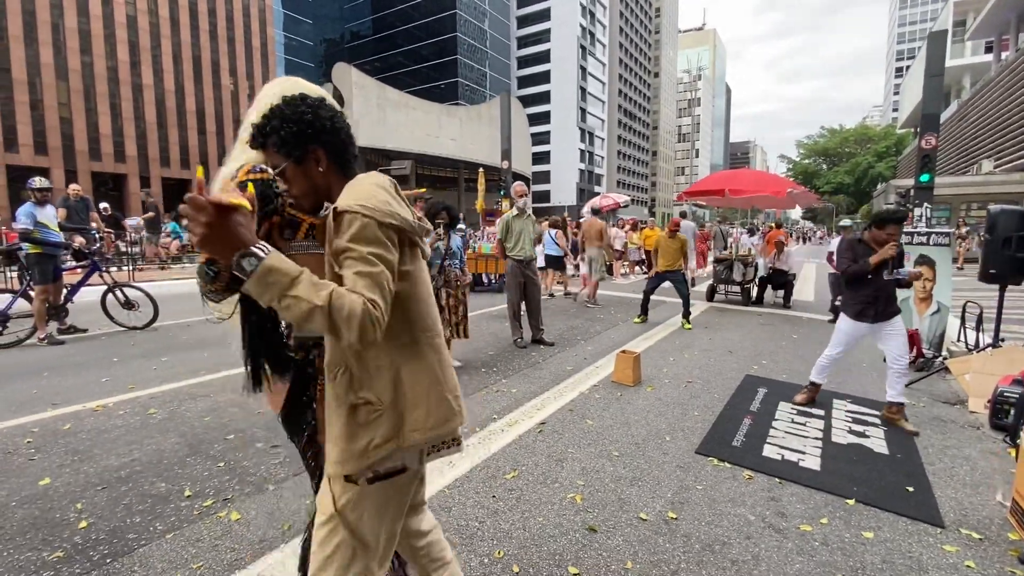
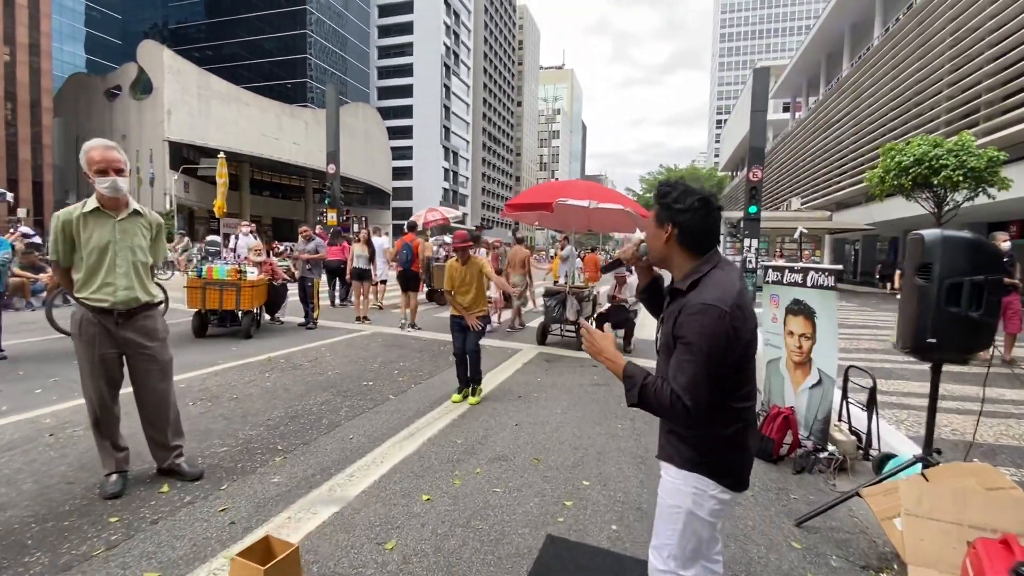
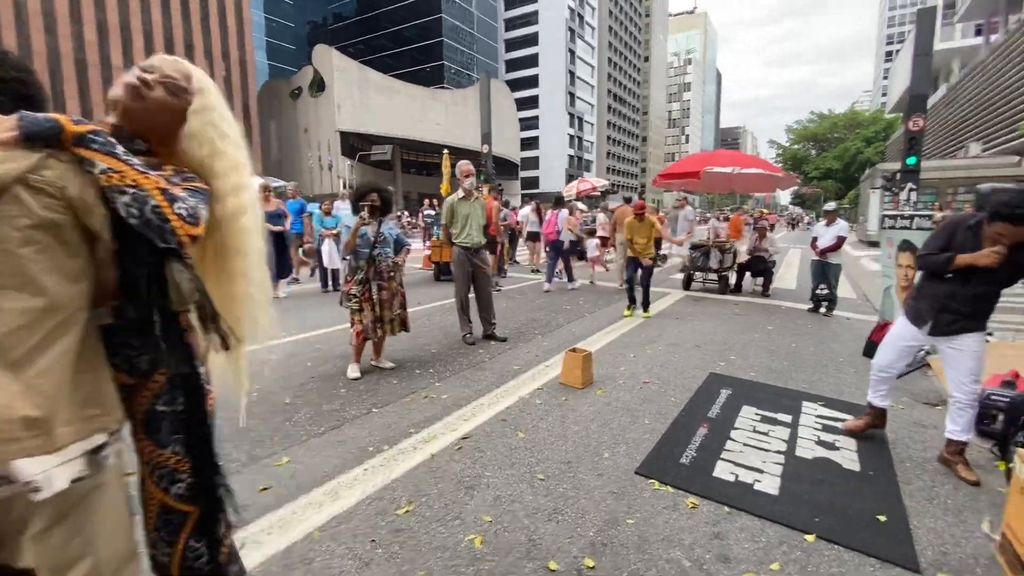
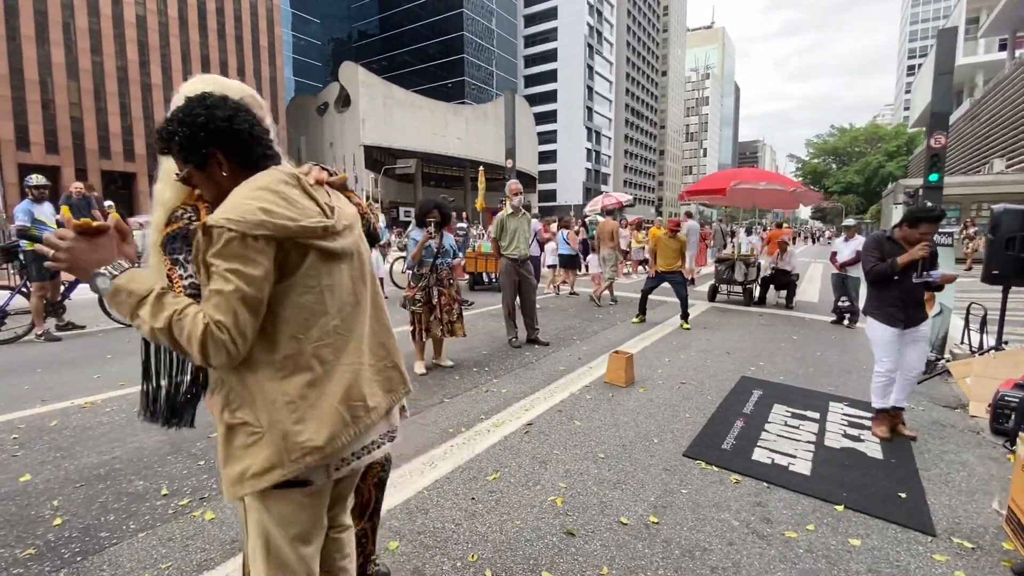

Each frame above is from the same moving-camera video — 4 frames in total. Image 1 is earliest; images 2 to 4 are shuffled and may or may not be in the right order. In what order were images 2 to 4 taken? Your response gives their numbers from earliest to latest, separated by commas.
4, 3, 2
